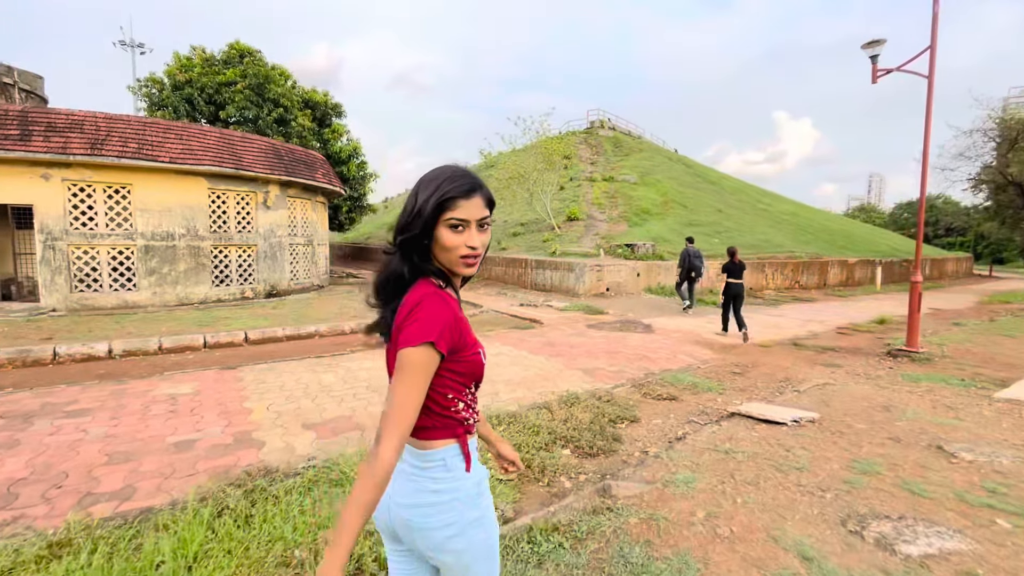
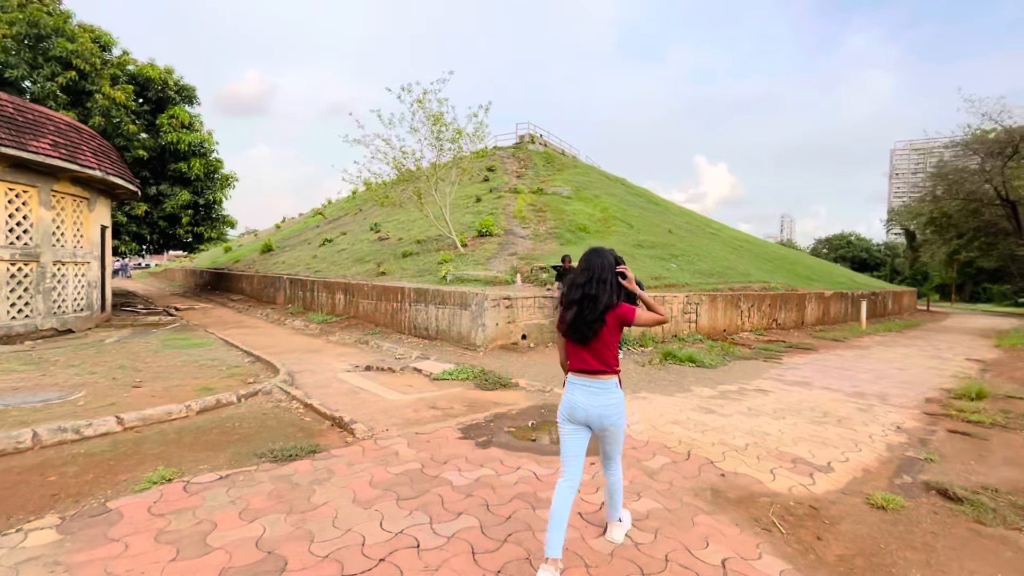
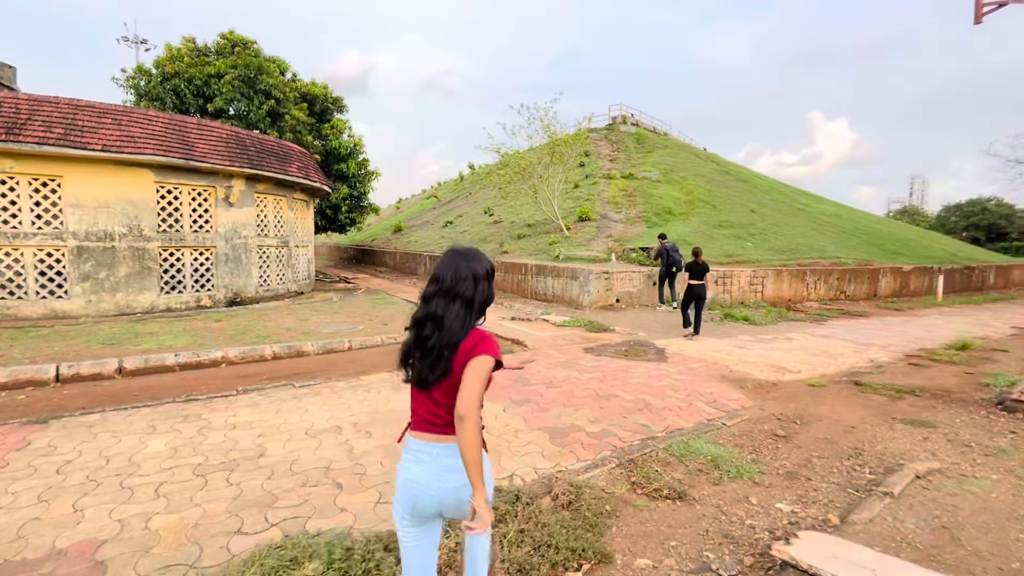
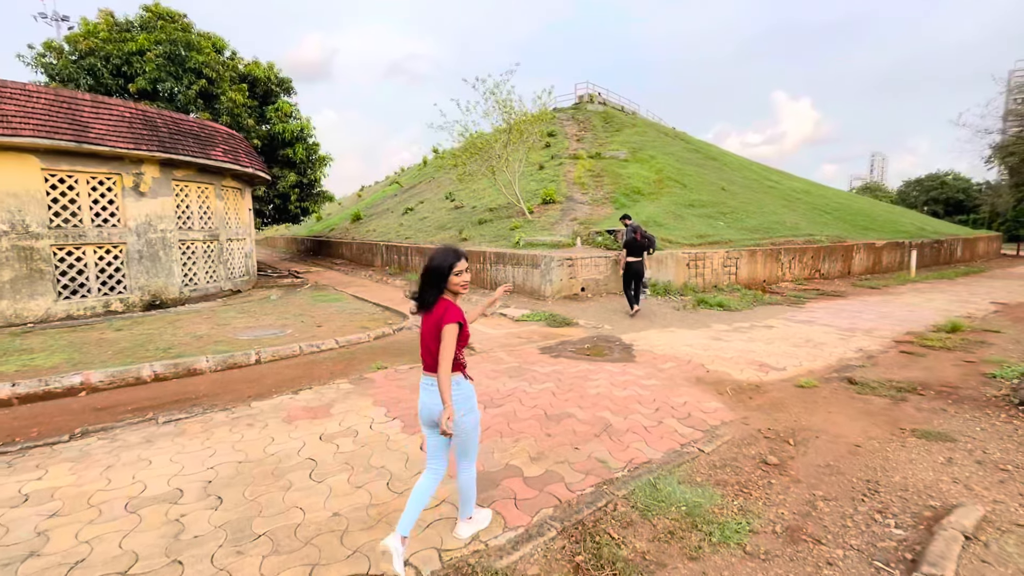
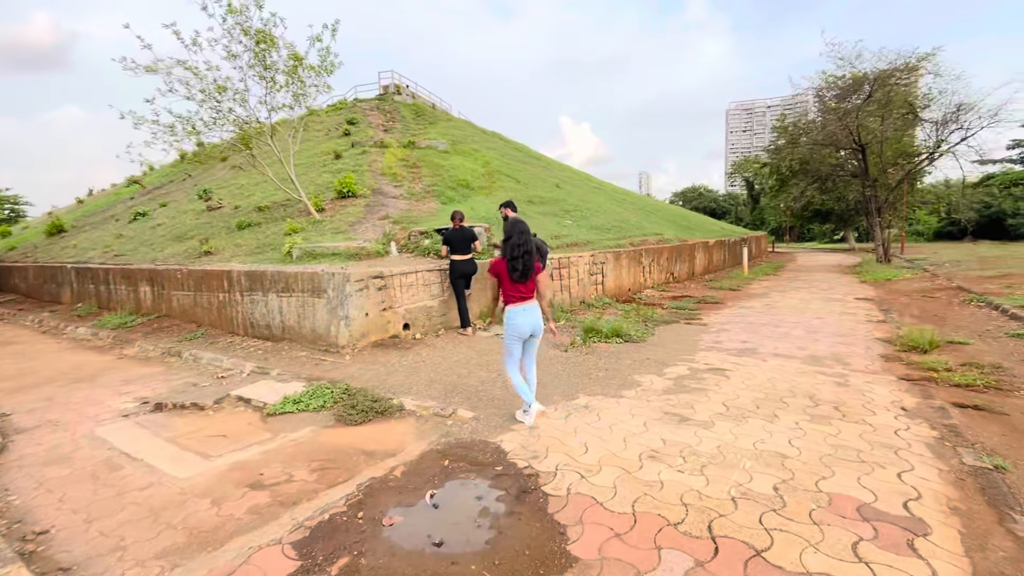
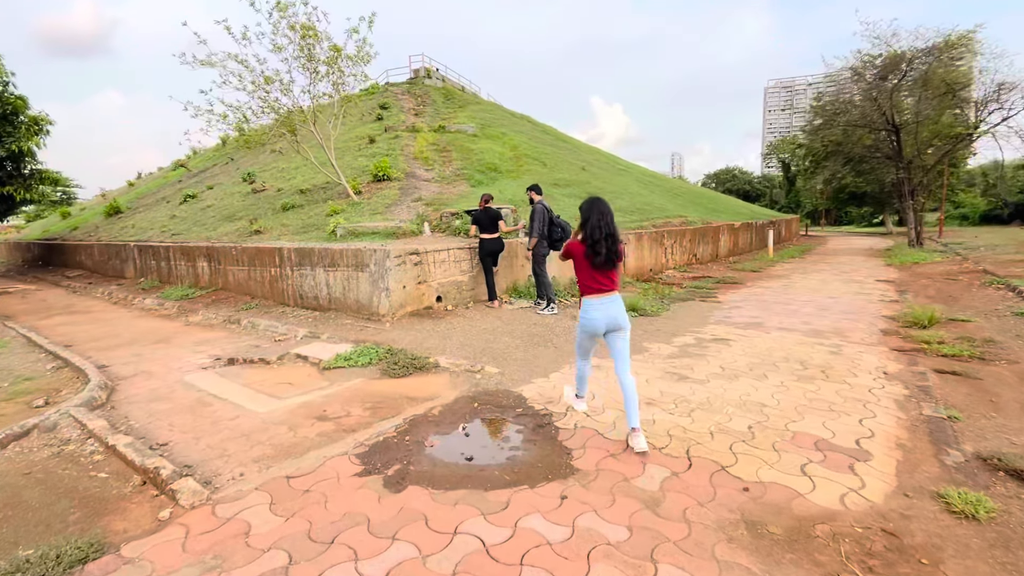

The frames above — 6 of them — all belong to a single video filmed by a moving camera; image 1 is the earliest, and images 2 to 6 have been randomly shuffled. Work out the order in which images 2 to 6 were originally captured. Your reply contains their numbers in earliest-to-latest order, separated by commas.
3, 4, 2, 6, 5
